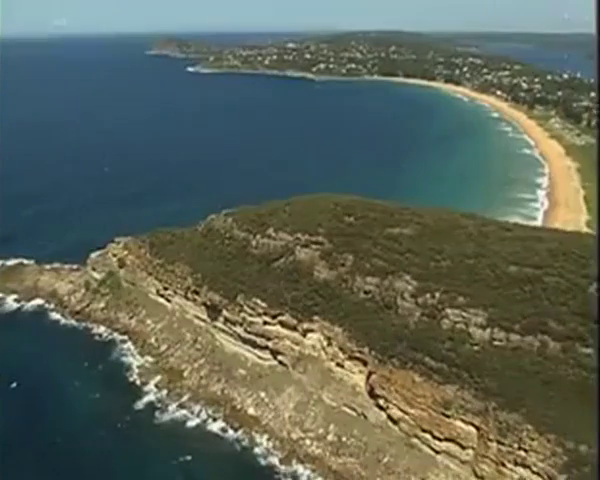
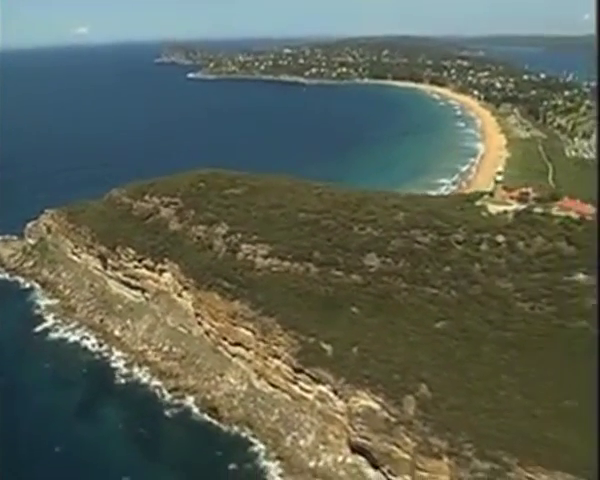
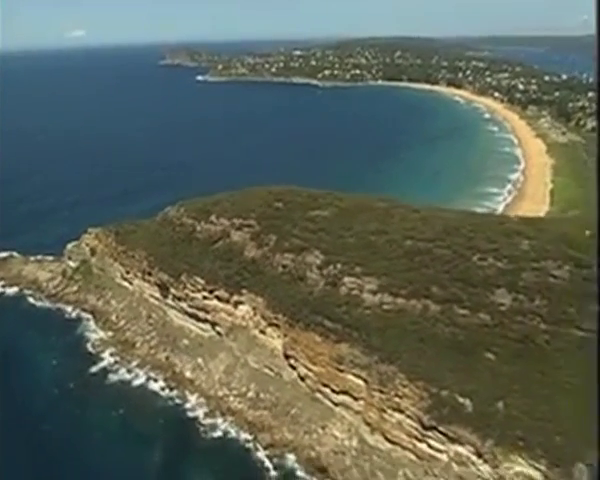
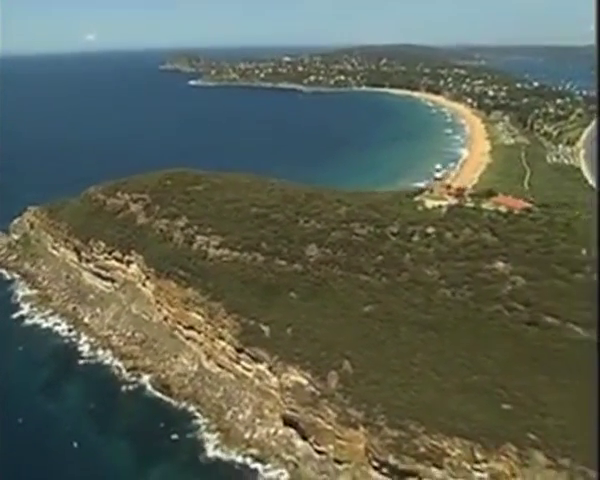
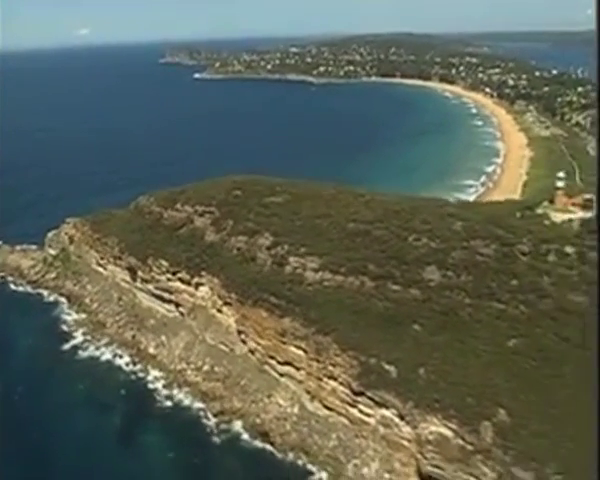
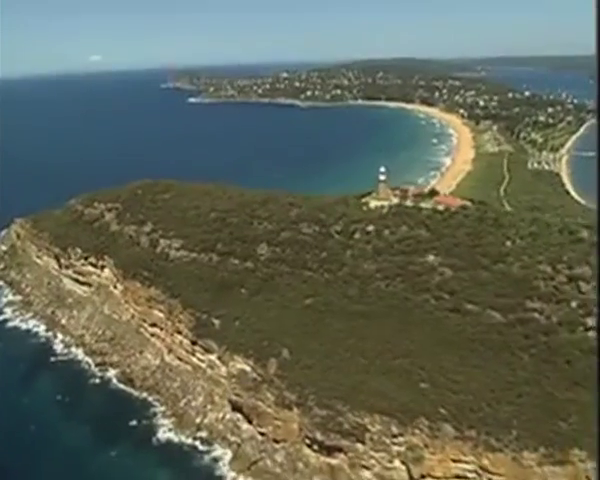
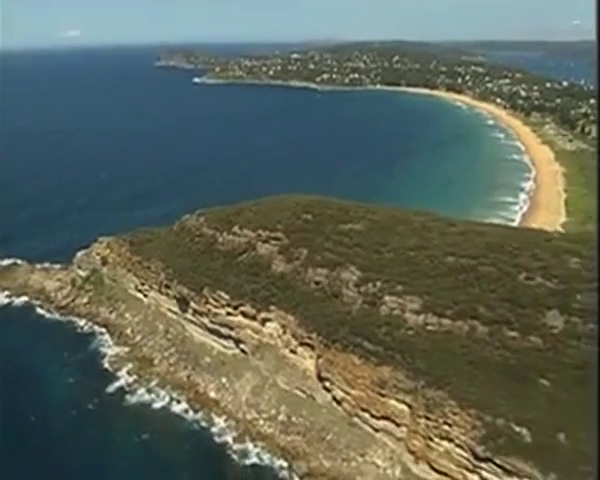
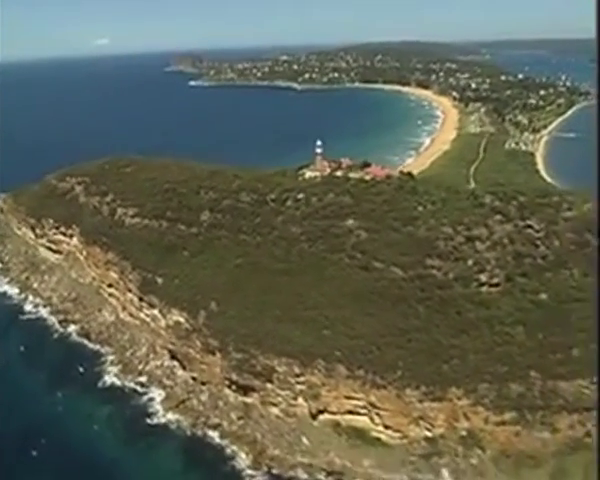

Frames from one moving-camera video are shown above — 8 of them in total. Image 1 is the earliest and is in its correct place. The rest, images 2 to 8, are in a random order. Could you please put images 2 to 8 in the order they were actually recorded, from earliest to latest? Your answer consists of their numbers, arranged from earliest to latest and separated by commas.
7, 3, 5, 2, 4, 6, 8
